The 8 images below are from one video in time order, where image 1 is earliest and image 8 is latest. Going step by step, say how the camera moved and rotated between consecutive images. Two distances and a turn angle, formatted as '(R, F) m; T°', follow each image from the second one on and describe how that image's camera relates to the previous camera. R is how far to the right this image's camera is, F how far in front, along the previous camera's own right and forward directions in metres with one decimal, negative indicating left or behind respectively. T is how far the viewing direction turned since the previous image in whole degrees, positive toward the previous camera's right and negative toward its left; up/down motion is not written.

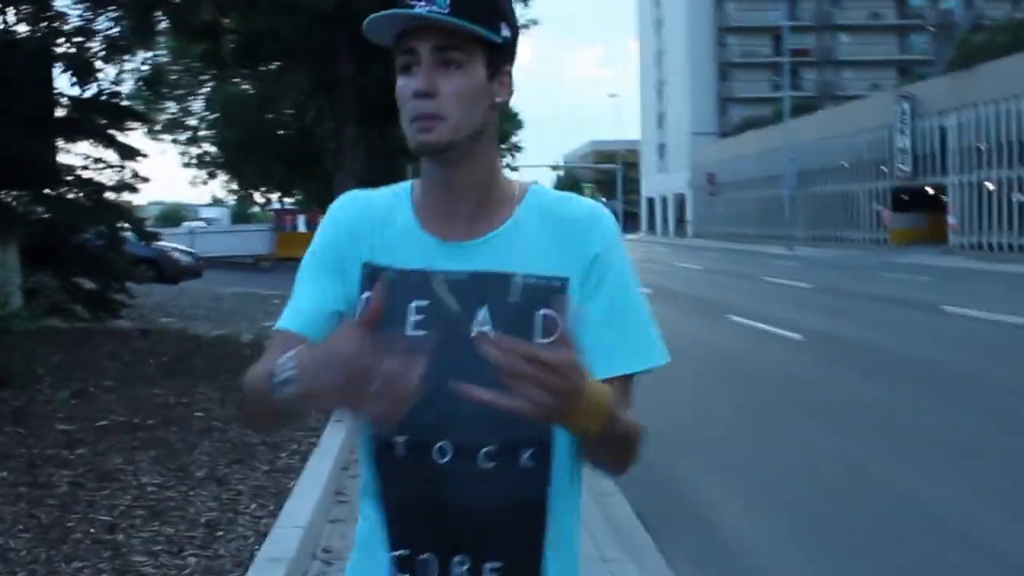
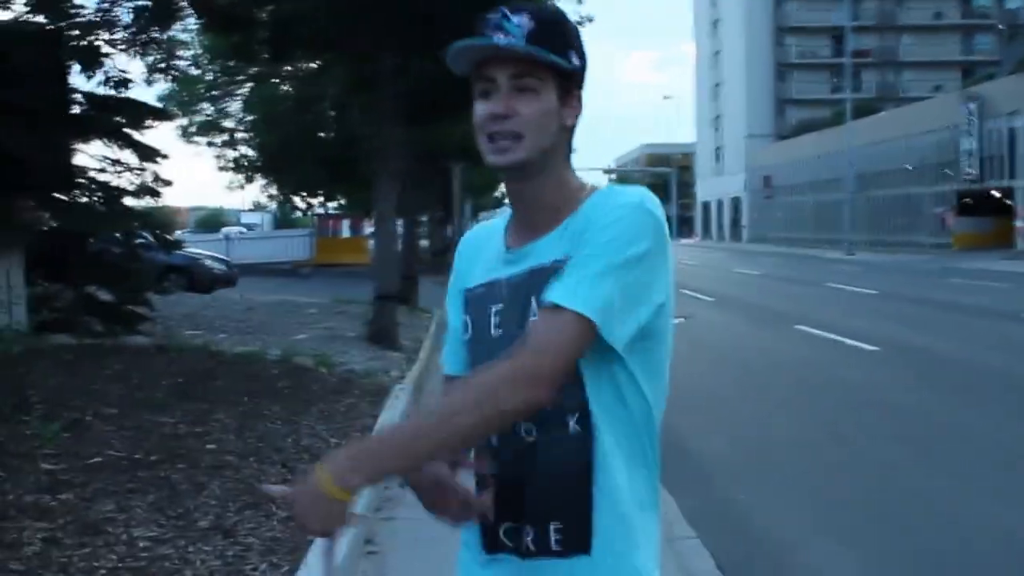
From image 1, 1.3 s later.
(0.0, +0.9) m; -2°
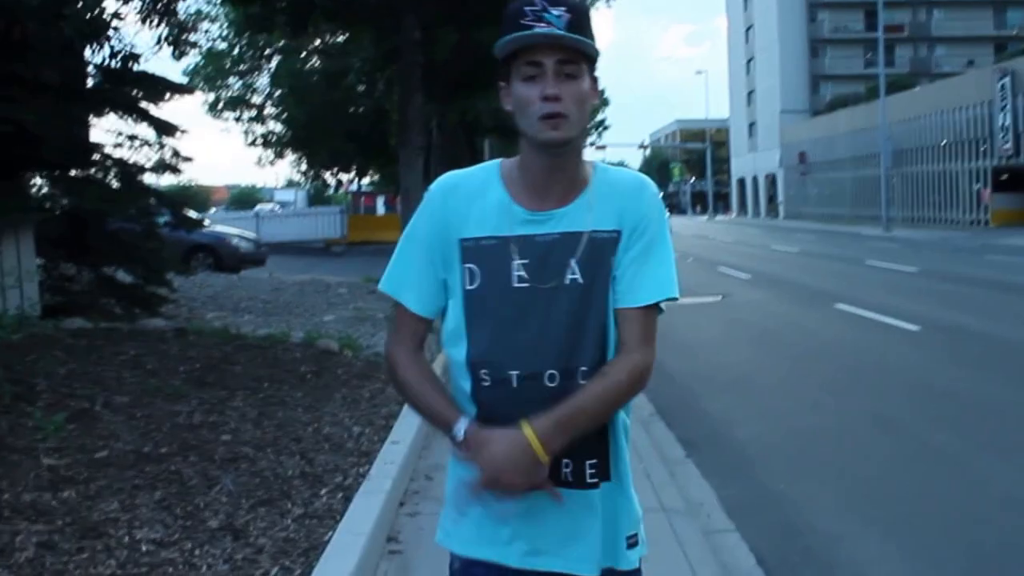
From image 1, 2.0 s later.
(0.0, +0.4) m; -1°
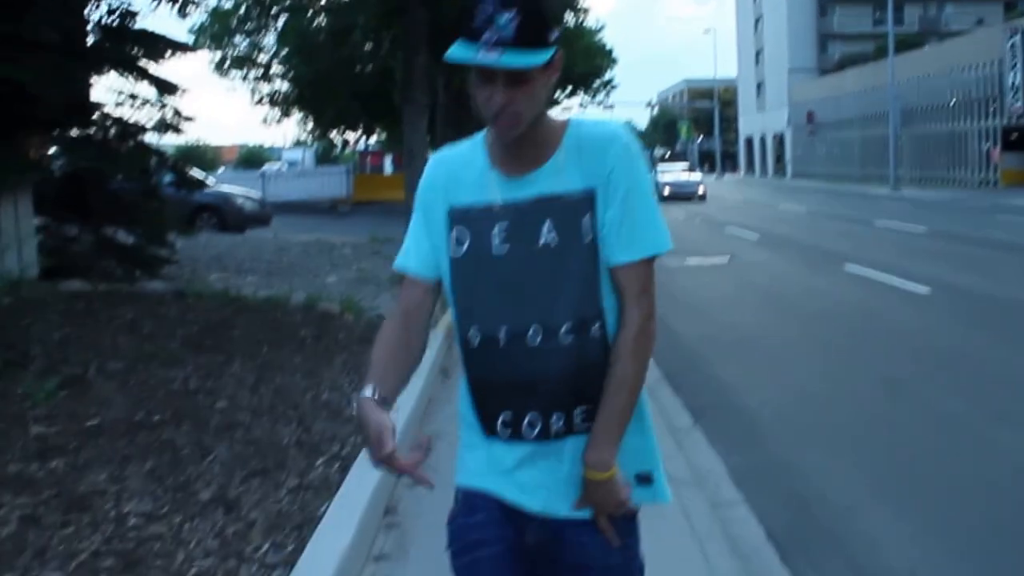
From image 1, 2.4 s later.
(0.0, +0.2) m; 0°
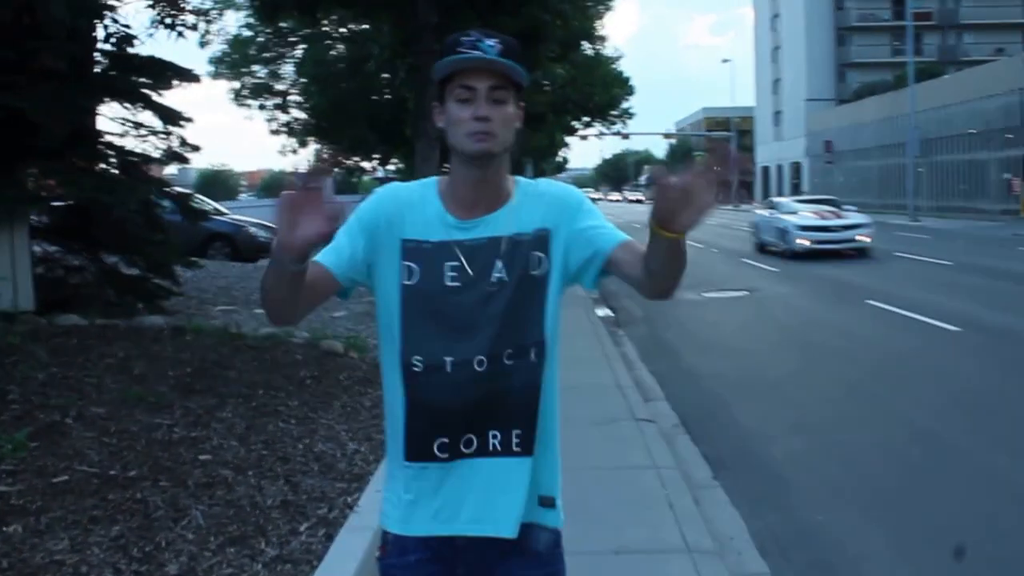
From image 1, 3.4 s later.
(+0.1, +0.4) m; -1°
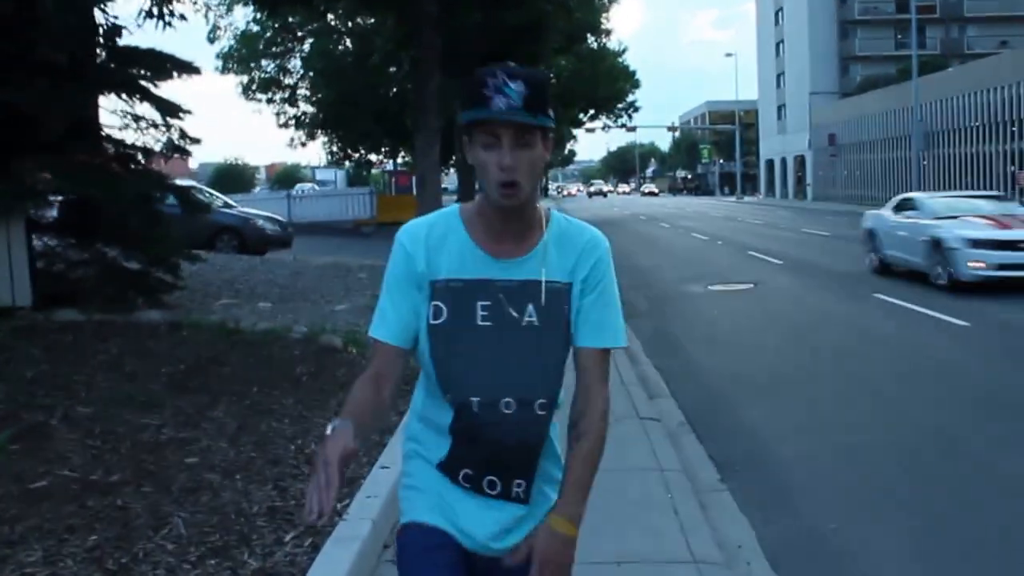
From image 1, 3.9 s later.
(0.0, +0.2) m; 0°
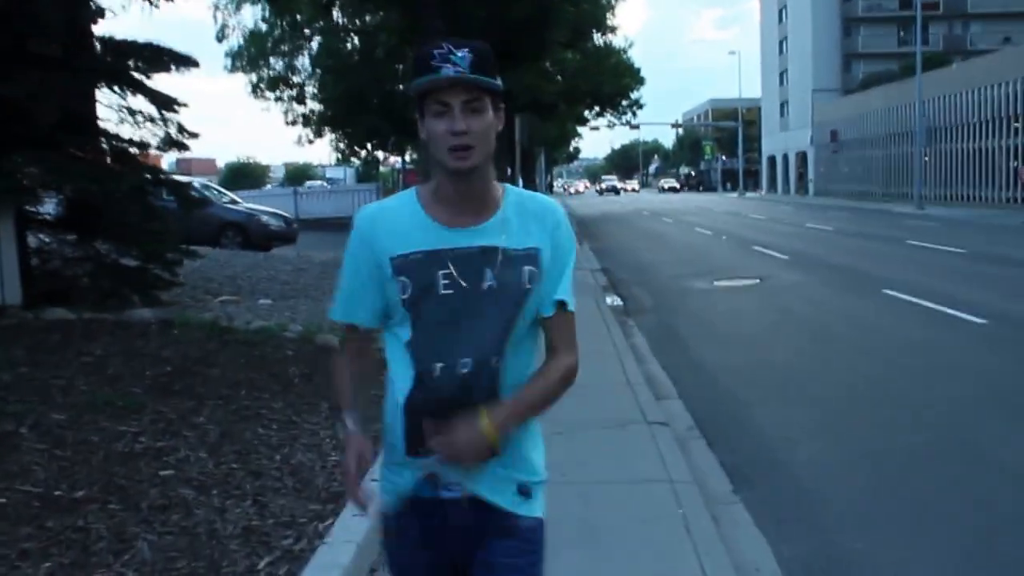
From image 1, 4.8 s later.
(0.0, +0.4) m; 0°
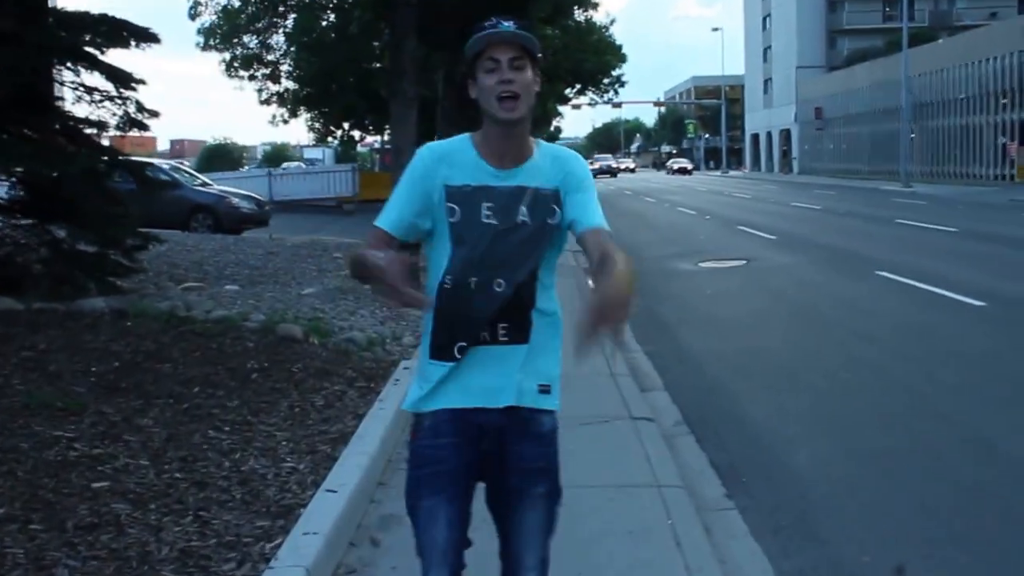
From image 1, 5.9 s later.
(0.0, +0.5) m; +1°
